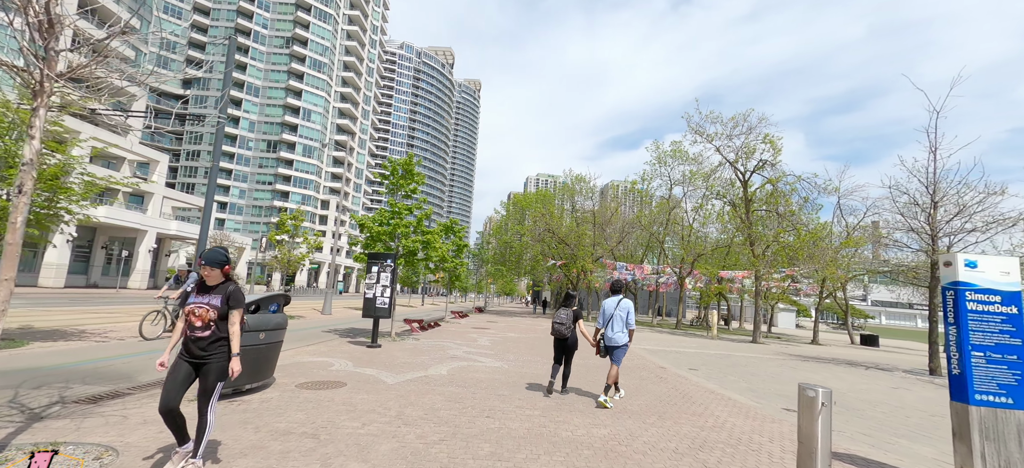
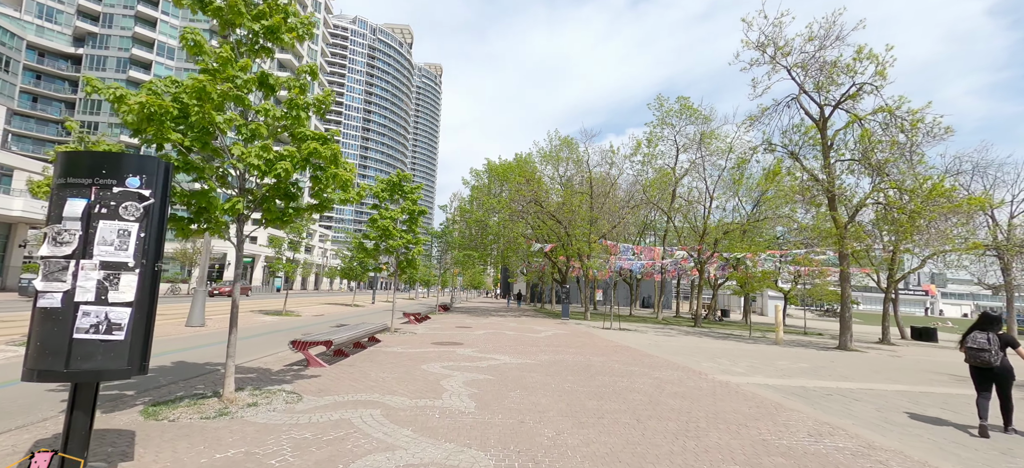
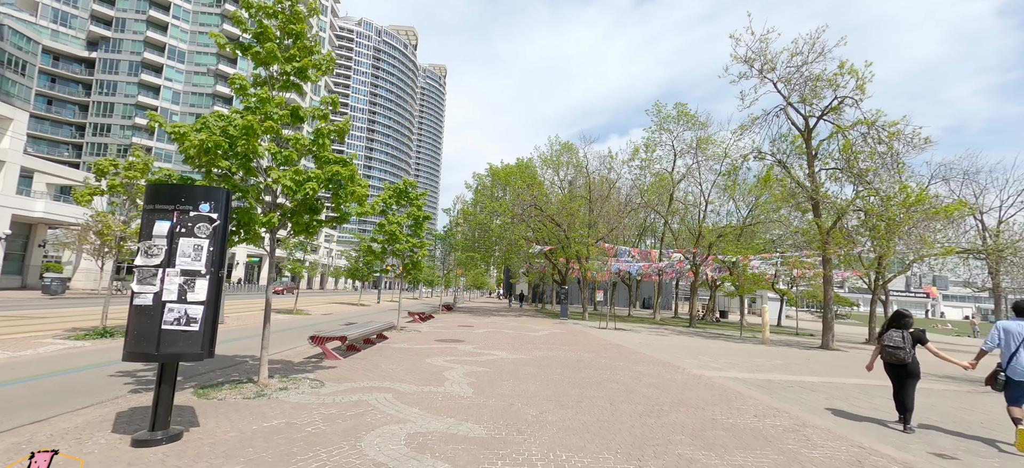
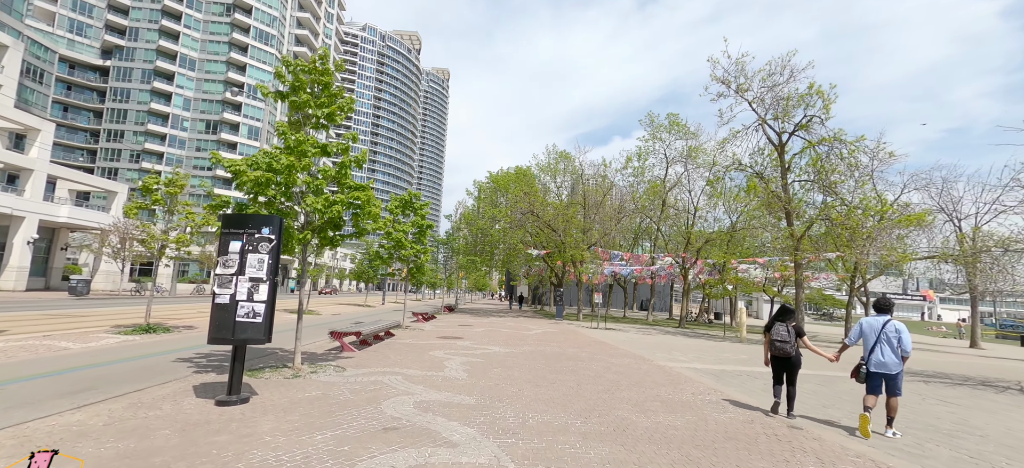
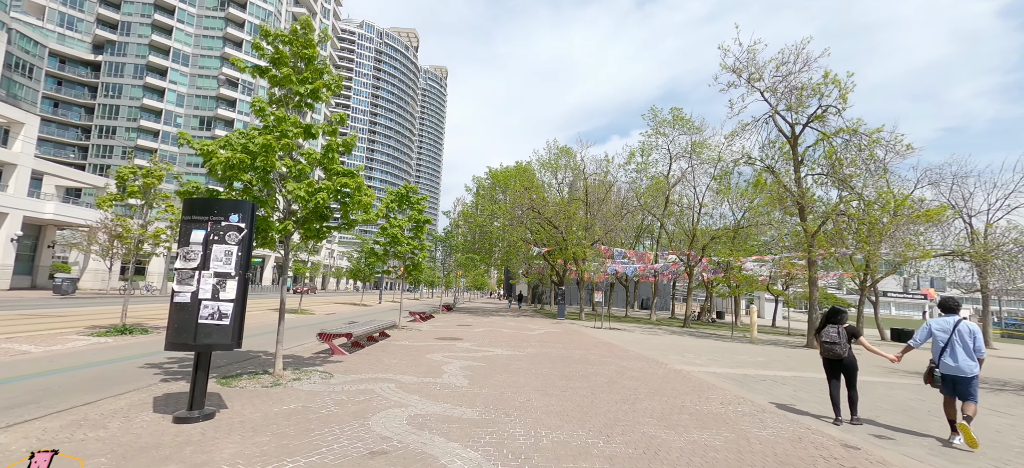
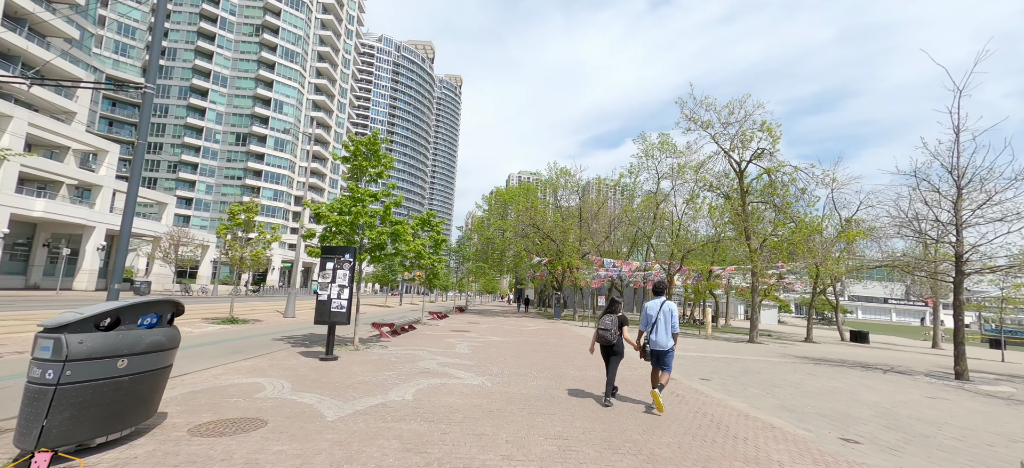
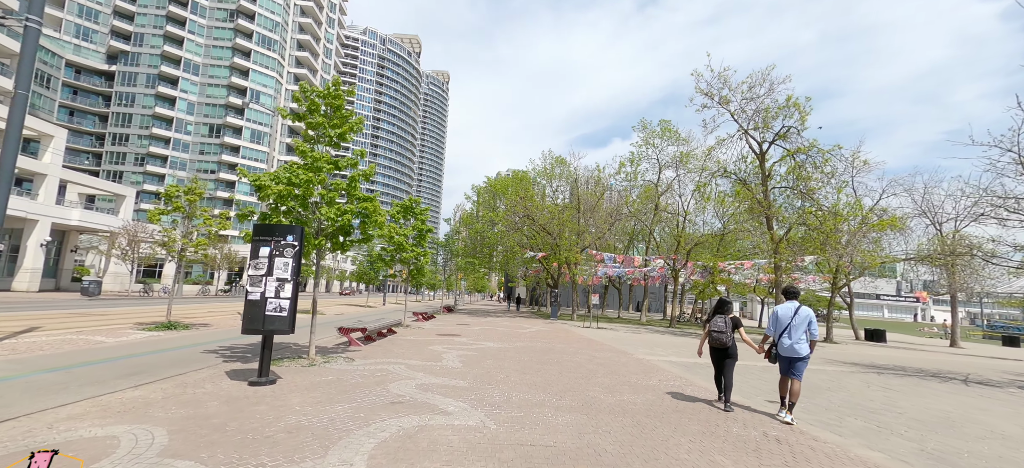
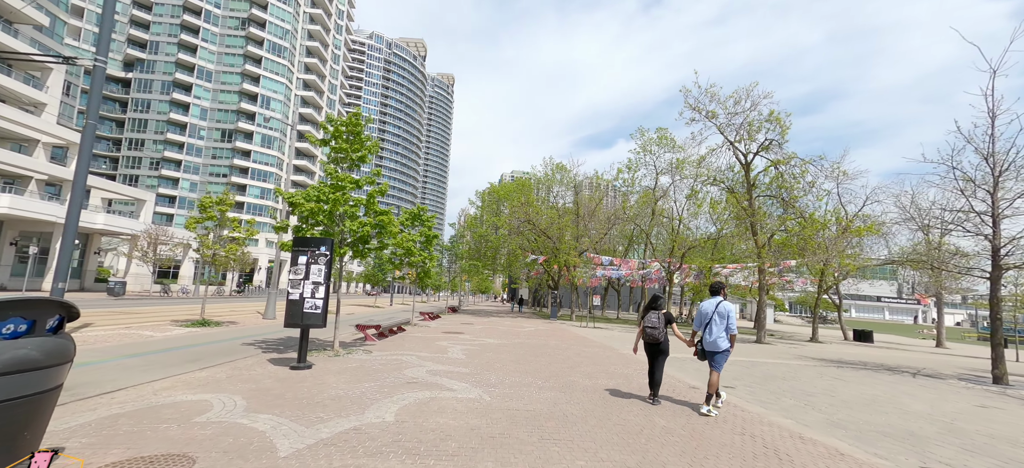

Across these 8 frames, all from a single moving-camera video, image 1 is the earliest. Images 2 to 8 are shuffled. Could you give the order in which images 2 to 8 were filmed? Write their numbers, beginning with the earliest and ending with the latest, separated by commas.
6, 8, 7, 4, 5, 3, 2
